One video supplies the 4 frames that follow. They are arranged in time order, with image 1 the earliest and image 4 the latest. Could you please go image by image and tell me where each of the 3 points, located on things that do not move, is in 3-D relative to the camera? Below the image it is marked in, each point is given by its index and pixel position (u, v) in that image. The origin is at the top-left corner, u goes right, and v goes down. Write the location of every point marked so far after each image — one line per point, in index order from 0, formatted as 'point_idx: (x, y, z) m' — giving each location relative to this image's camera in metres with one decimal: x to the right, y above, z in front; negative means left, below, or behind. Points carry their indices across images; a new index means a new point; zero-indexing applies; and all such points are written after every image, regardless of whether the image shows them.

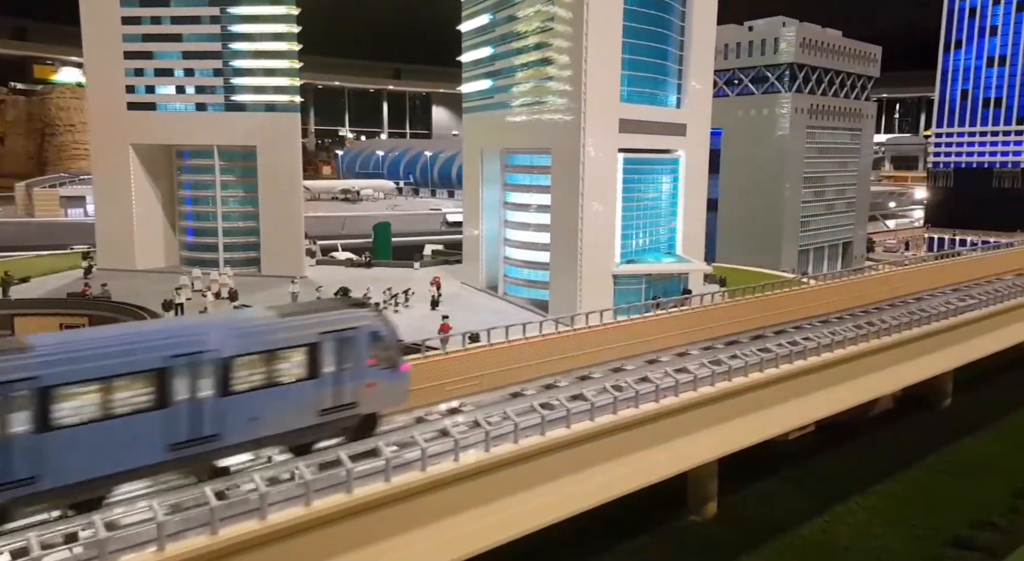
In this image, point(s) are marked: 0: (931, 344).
0: (+9.9, -1.5, +18.1) m
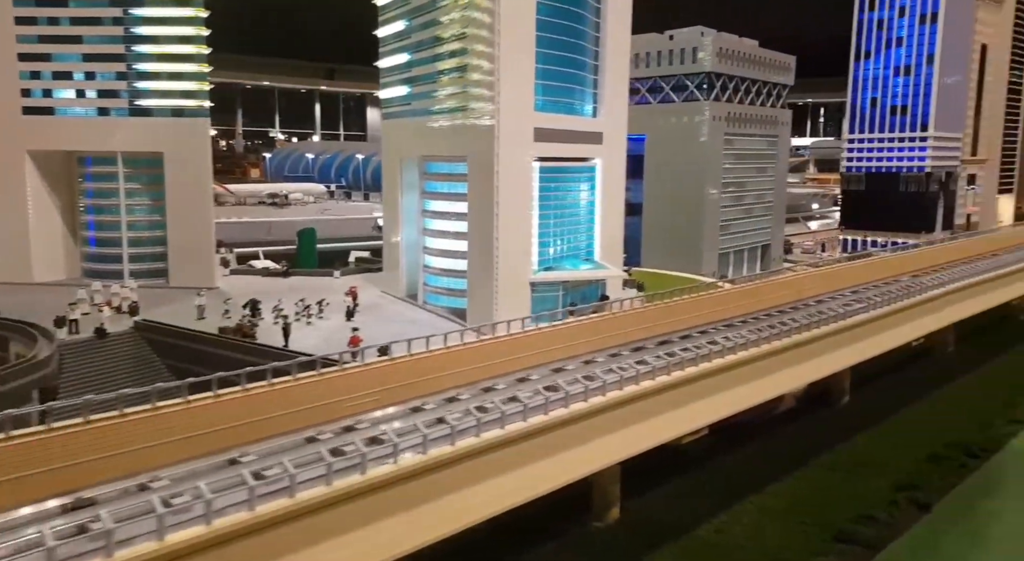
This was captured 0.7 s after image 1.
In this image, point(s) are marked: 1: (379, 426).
0: (+7.8, -1.6, +18.7) m
1: (-2.1, -2.3, +12.1) m
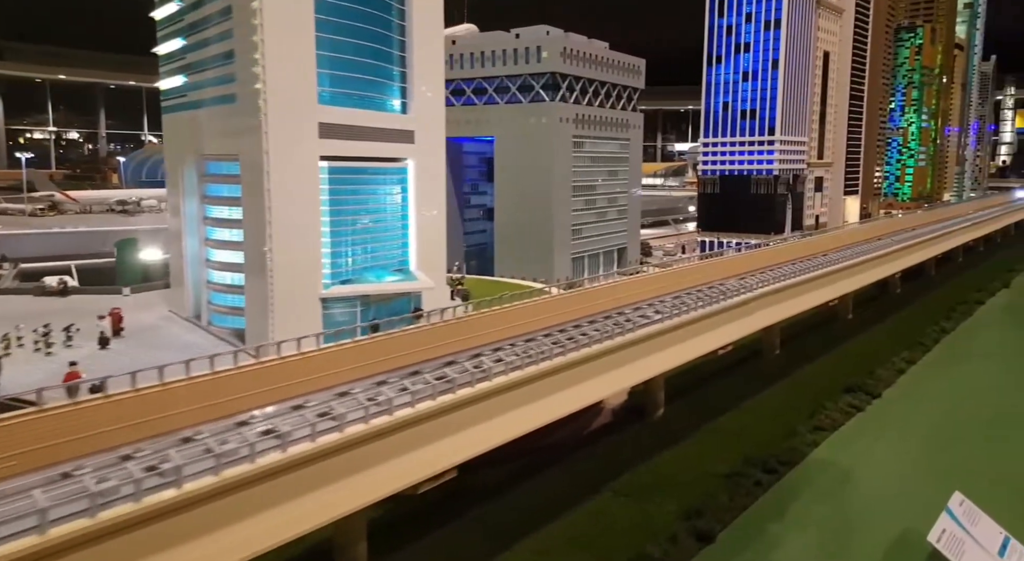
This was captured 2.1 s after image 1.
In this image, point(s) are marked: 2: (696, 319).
0: (+2.6, -1.8, +17.1) m
1: (-6.3, -2.7, +9.3) m
2: (+4.8, -1.0, +19.6) m
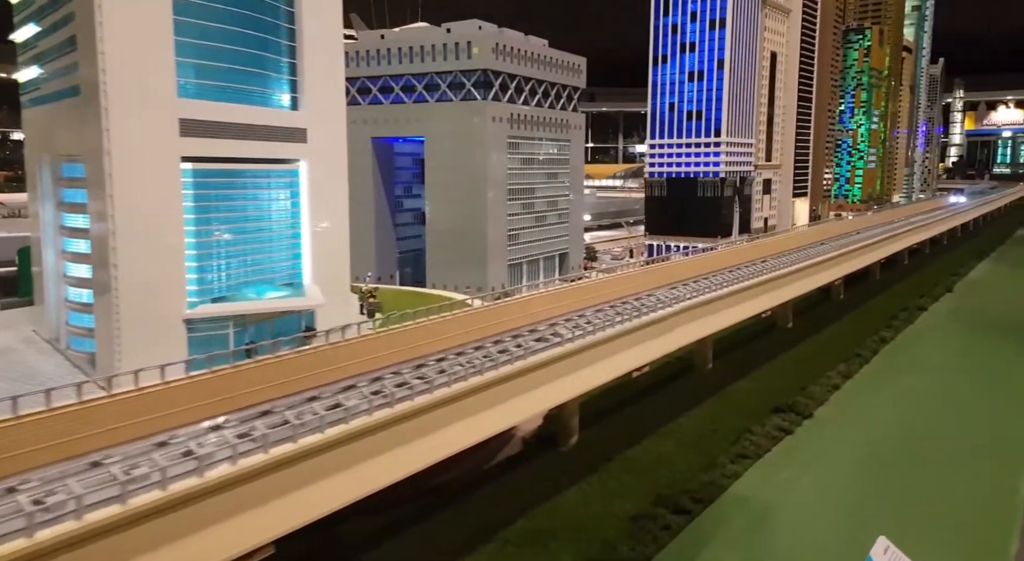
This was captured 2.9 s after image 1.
0: (+0.2, -2.2, +15.1) m
1: (-8.3, -3.1, +6.8) m
2: (+2.3, -1.4, +17.7) m
